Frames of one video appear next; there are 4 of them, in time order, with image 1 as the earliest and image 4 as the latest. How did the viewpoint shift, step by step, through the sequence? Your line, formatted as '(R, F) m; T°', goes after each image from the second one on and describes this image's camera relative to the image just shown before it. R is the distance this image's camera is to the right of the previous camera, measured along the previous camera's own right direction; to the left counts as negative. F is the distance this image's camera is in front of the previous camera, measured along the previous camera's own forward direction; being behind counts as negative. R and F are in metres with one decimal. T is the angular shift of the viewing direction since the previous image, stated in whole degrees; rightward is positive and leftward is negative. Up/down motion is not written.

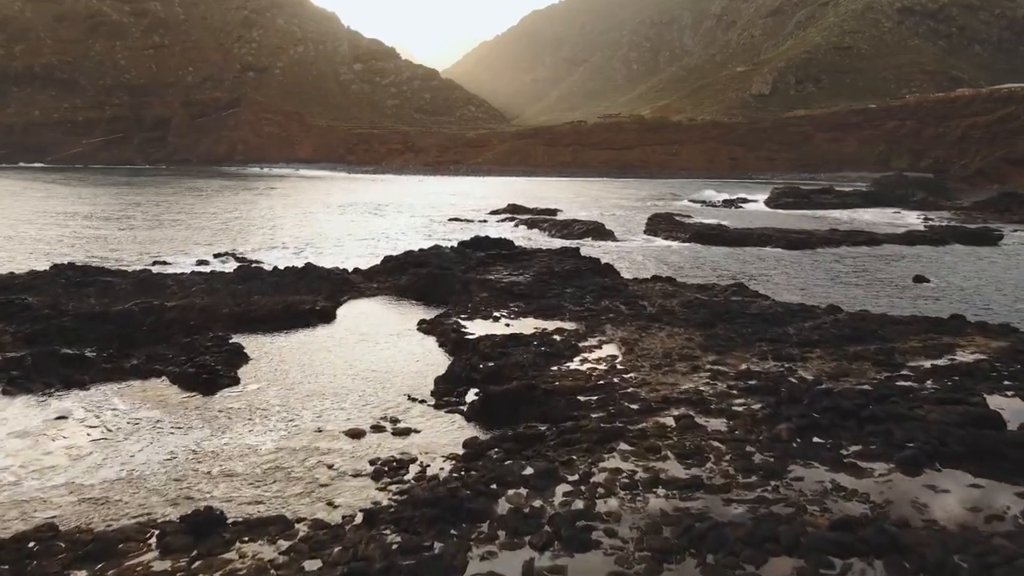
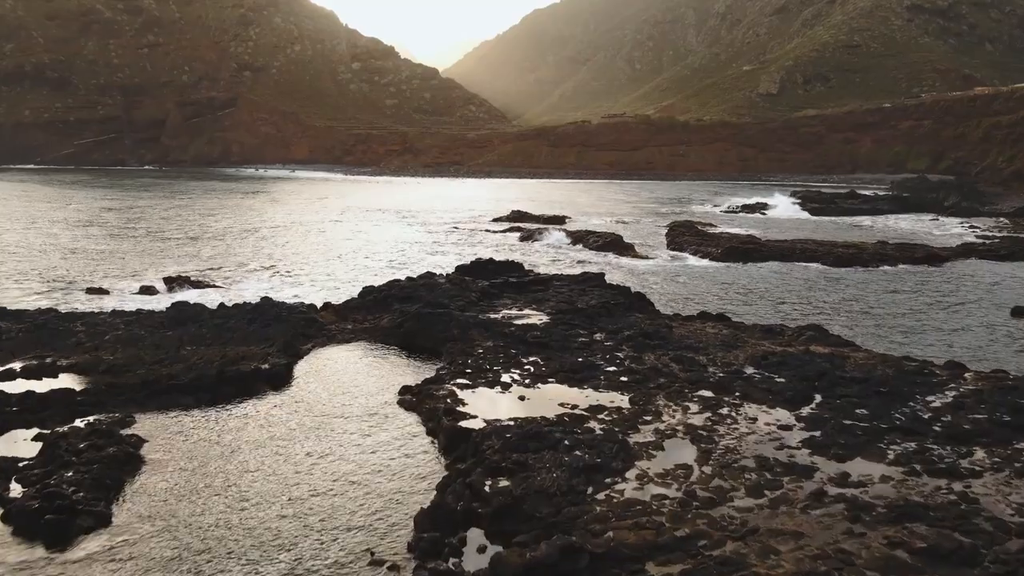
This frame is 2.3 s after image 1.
(-0.3, +5.0) m; 0°
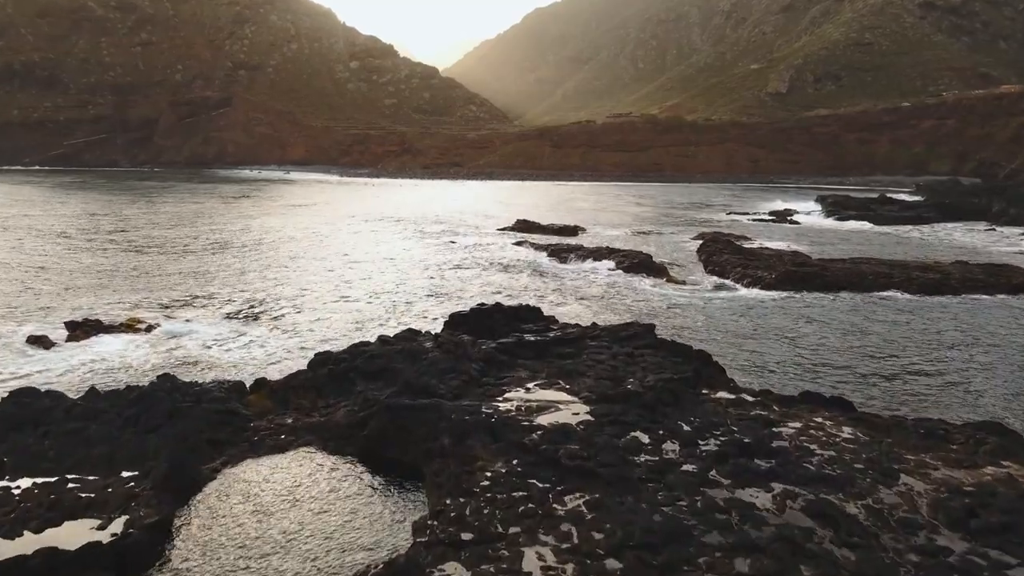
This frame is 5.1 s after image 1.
(-0.3, +6.1) m; 0°
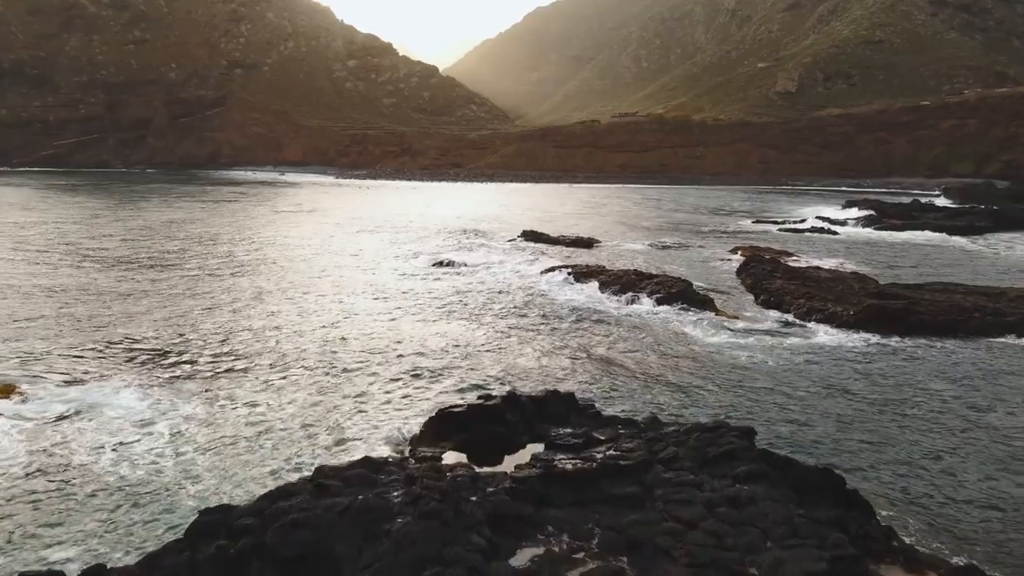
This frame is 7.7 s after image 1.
(-0.3, +5.9) m; 0°
